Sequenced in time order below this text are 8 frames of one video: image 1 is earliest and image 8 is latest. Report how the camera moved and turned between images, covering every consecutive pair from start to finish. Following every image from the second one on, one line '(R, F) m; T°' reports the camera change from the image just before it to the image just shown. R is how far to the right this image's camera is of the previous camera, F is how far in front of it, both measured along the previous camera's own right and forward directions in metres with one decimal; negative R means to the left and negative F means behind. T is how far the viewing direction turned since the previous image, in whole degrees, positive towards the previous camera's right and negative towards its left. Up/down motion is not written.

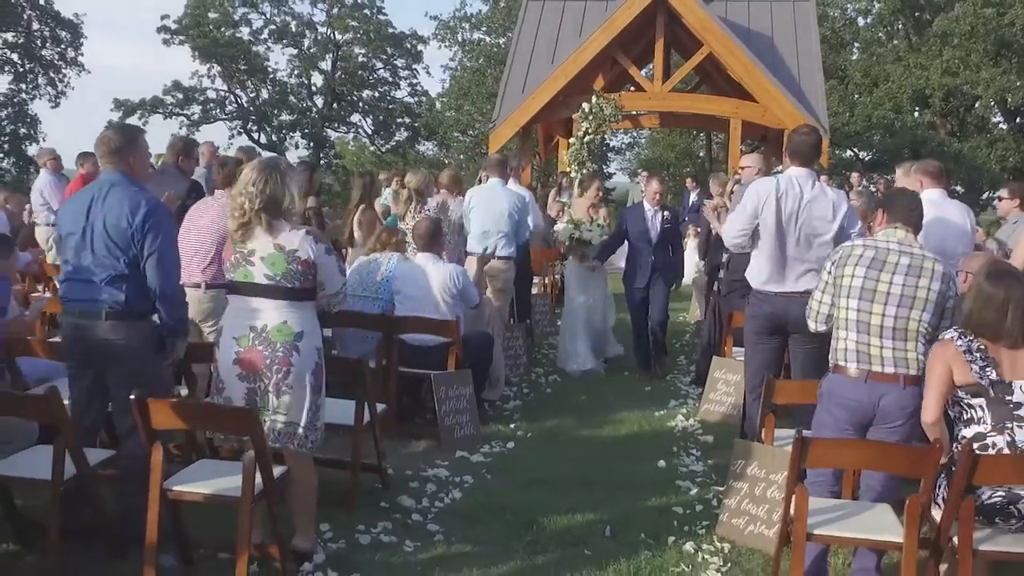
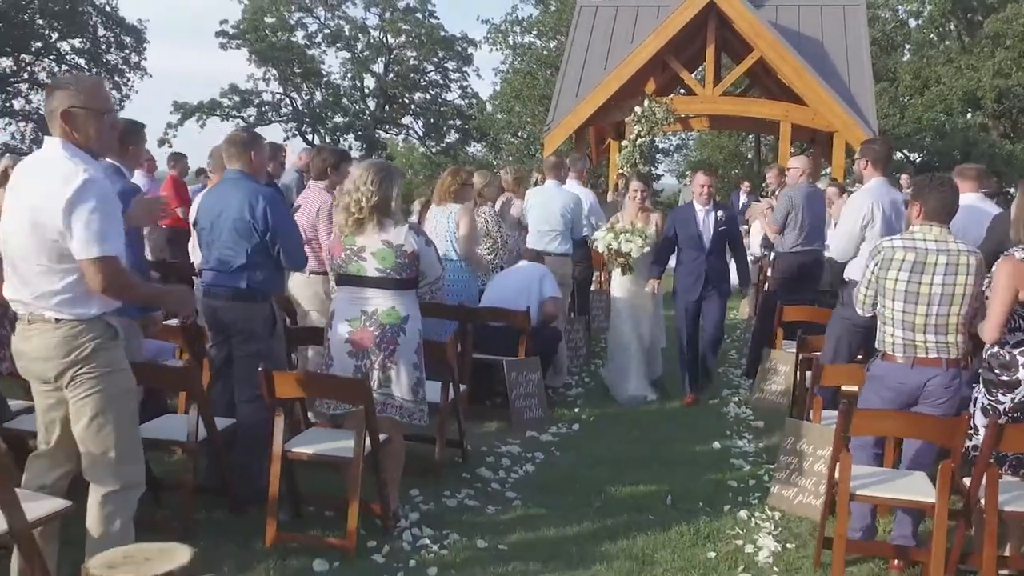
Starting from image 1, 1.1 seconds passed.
(-0.1, -0.5) m; -3°
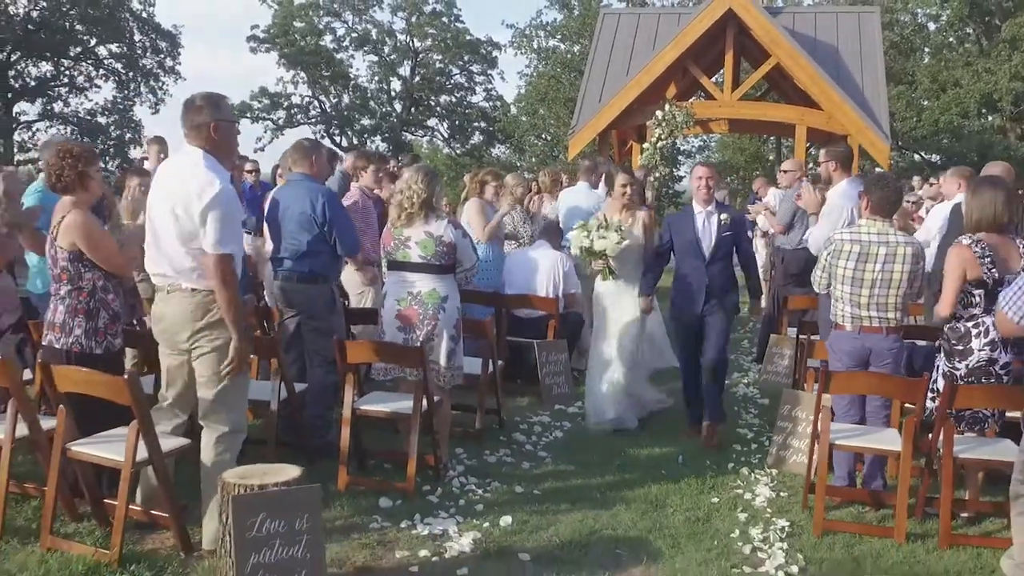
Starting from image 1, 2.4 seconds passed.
(-0.1, -0.8) m; -1°
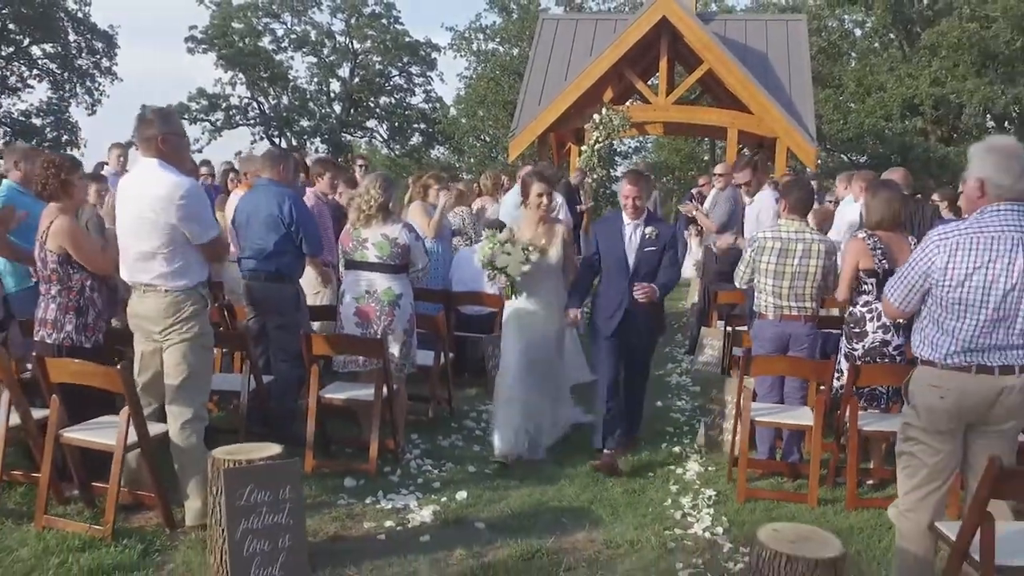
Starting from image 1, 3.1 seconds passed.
(-0.1, -0.5) m; +3°
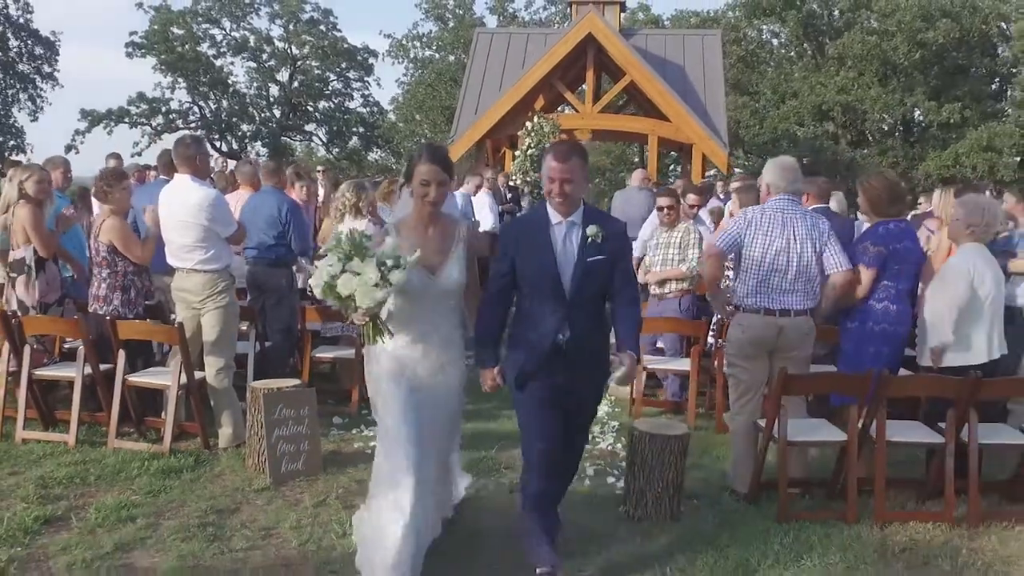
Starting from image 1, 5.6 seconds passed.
(-0.1, -1.6) m; +4°
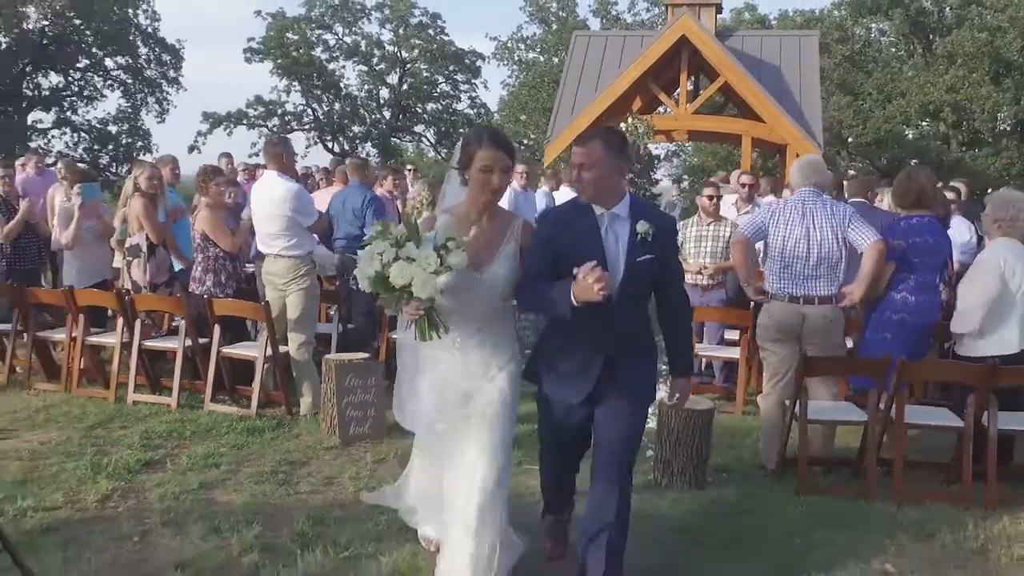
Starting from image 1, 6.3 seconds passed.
(+0.4, -0.5) m; -6°
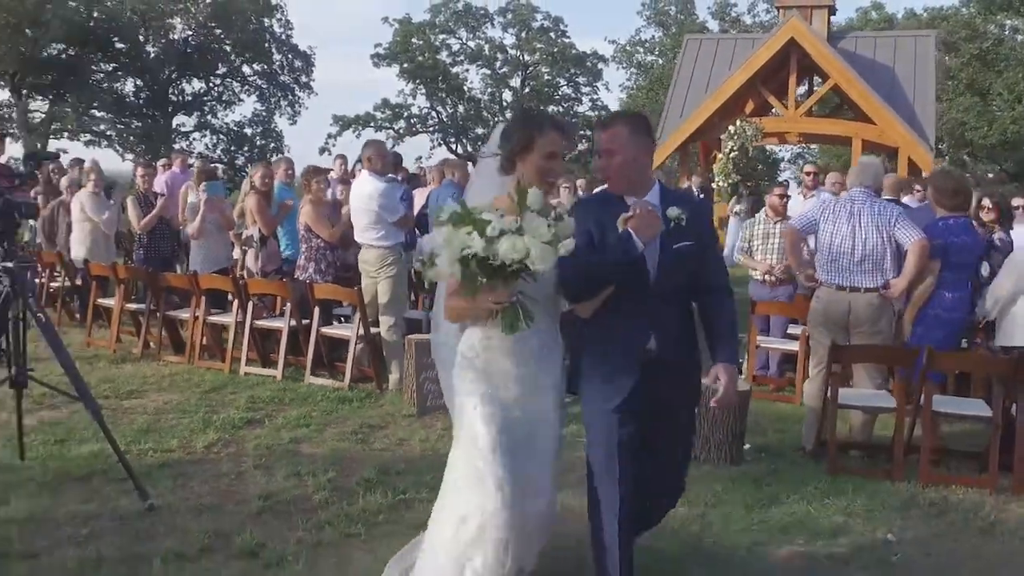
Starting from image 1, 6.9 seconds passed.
(+0.4, -0.6) m; -7°
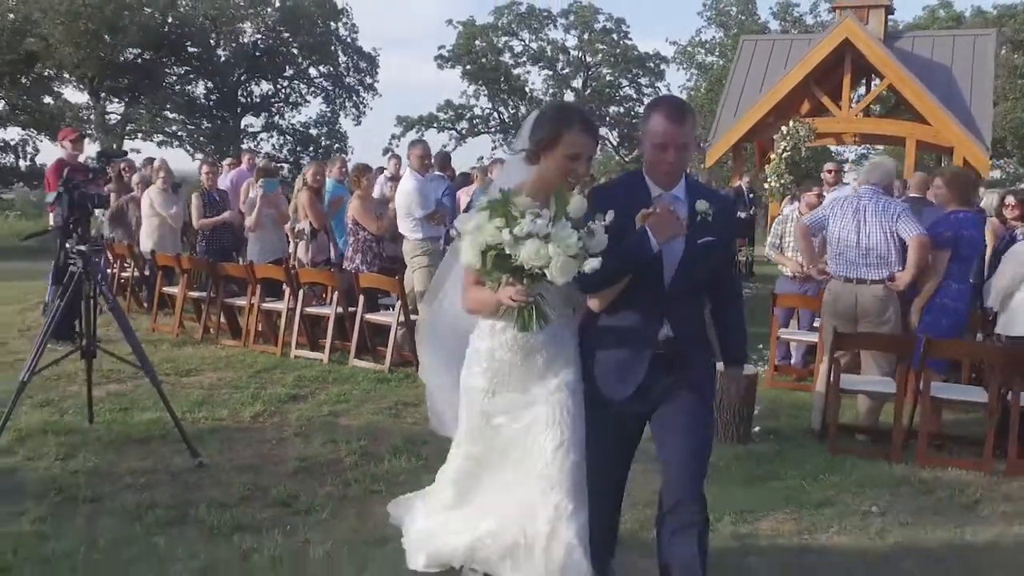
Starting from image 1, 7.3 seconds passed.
(+0.3, -0.5) m; -4°
